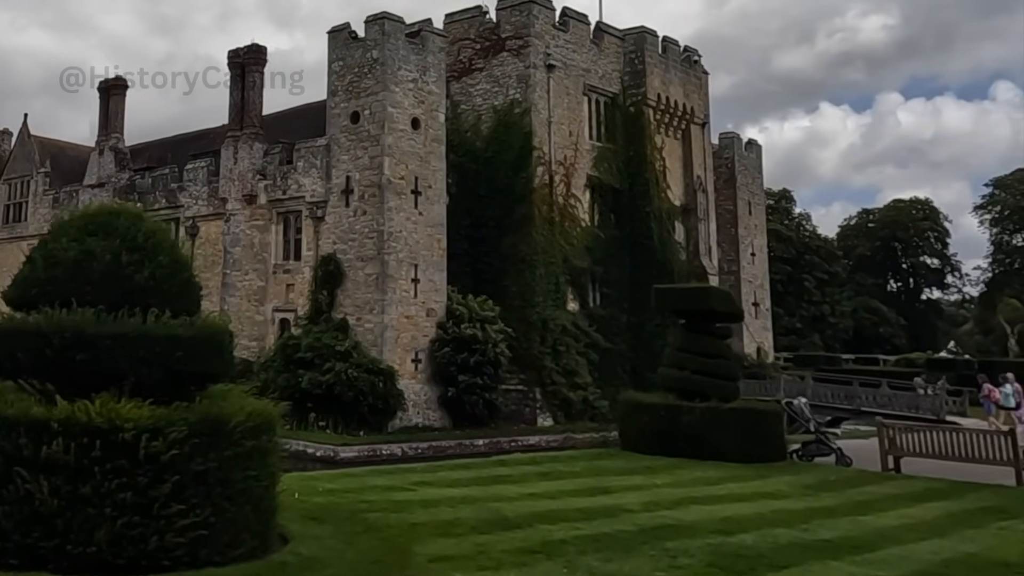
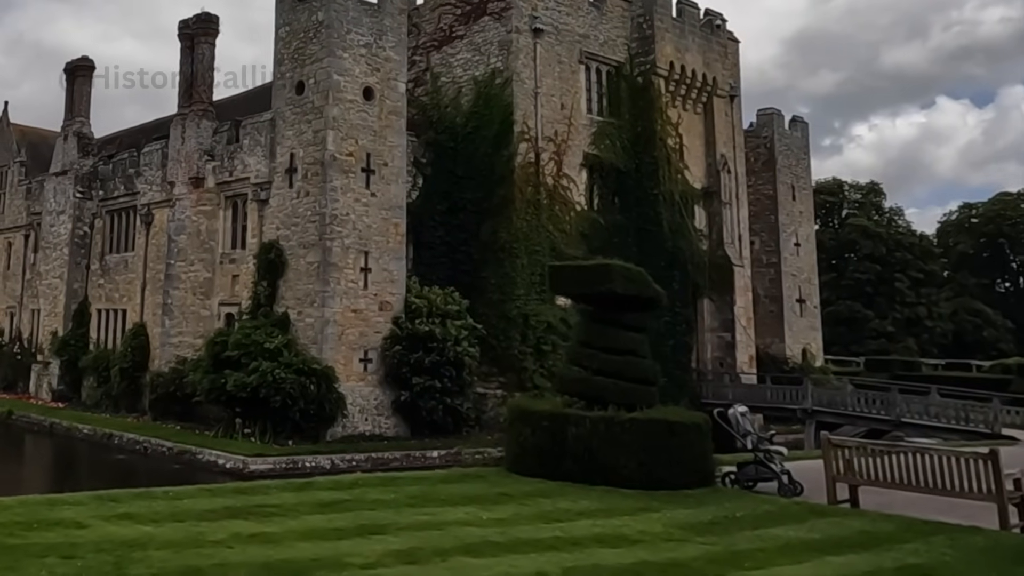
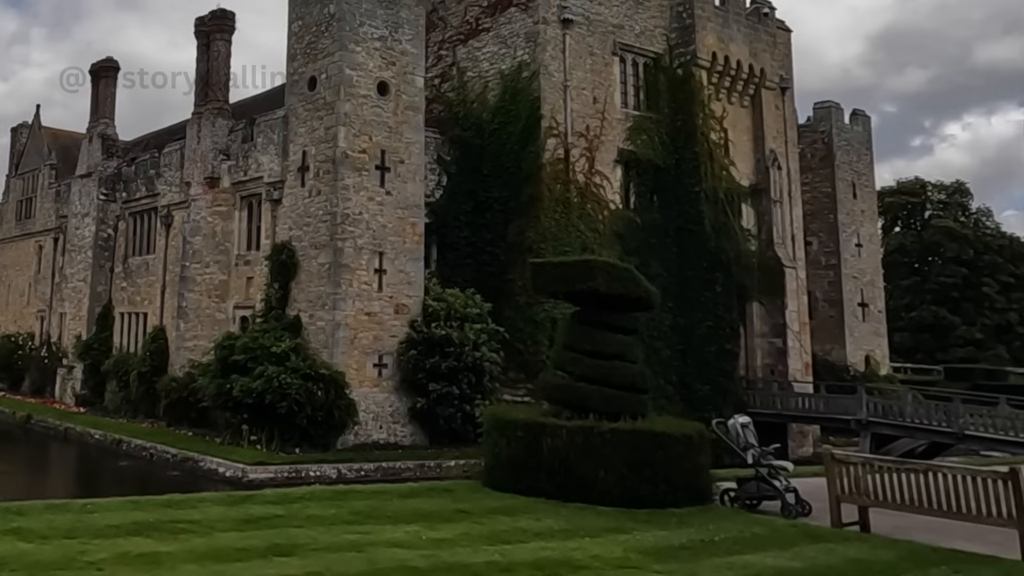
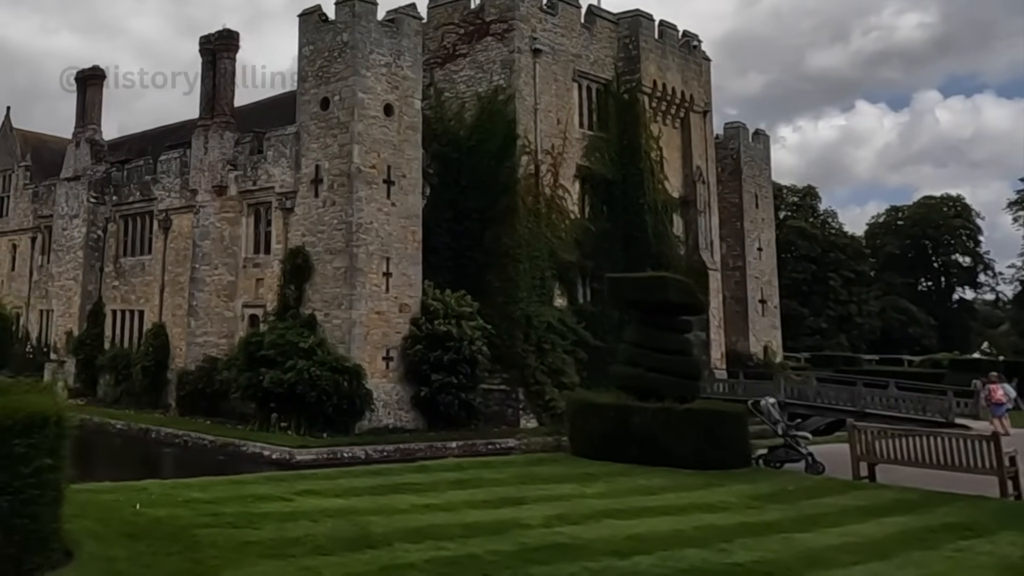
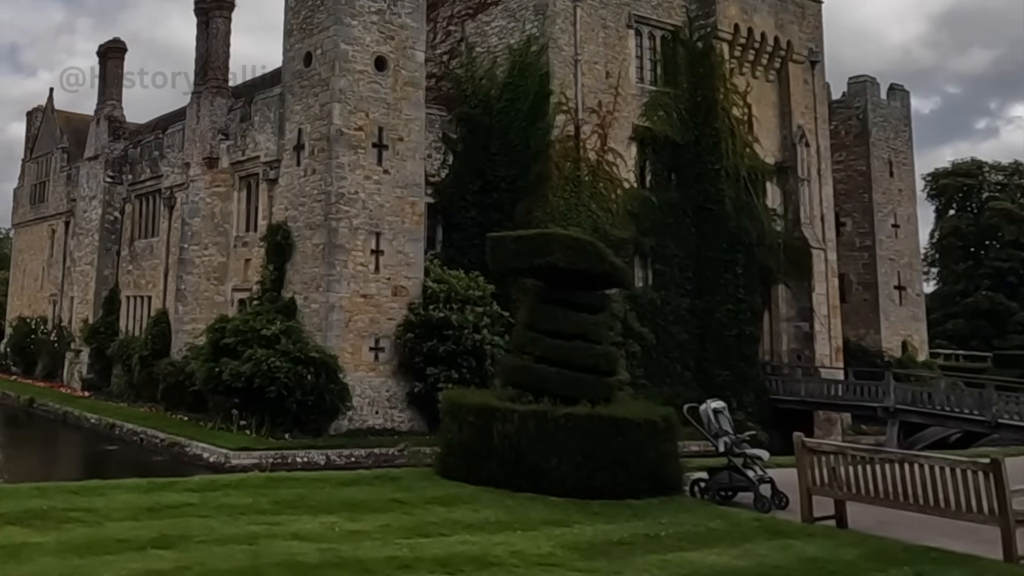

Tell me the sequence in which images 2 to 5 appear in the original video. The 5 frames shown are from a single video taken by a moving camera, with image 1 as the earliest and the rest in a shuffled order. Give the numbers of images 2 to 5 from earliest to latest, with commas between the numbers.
4, 2, 3, 5
